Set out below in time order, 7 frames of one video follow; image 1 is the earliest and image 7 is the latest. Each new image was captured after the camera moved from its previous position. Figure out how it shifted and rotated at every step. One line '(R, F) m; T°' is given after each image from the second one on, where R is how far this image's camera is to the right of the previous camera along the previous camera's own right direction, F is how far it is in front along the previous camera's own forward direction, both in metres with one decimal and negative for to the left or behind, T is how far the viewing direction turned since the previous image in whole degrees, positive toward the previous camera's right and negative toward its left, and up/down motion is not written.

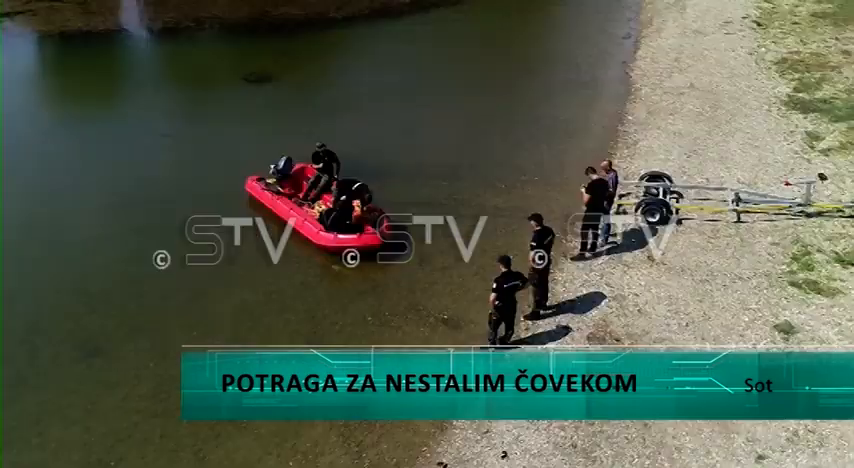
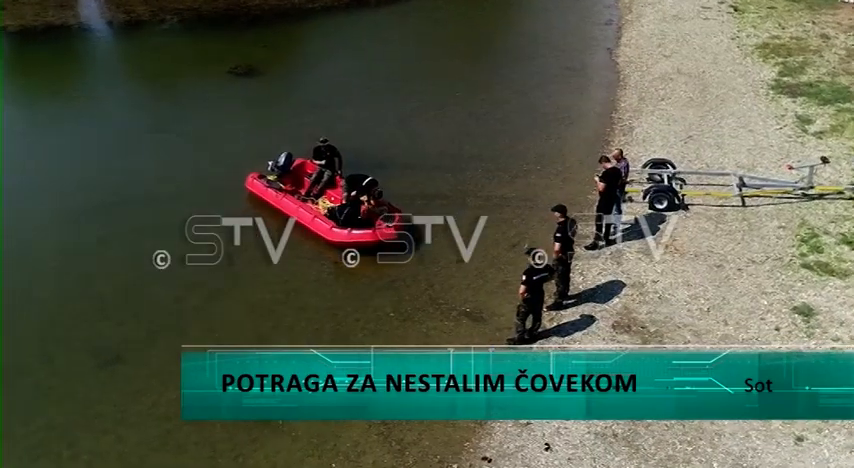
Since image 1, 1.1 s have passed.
(-1.5, +0.1) m; +3°
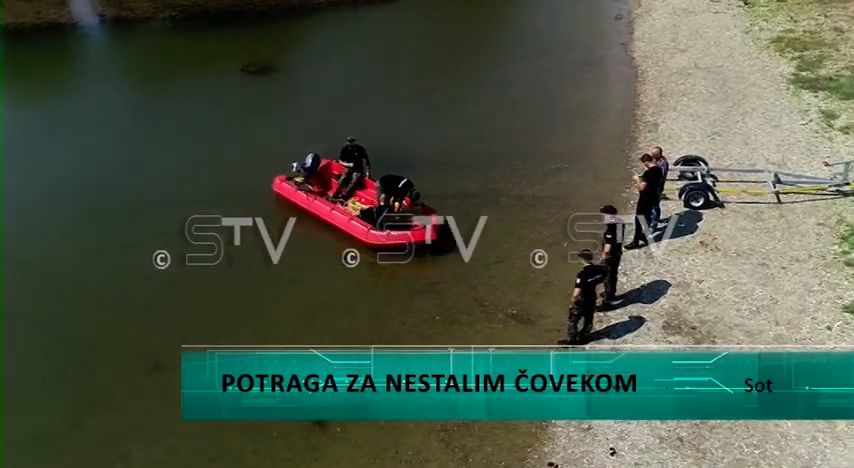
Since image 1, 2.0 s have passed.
(-1.5, +0.3) m; +2°
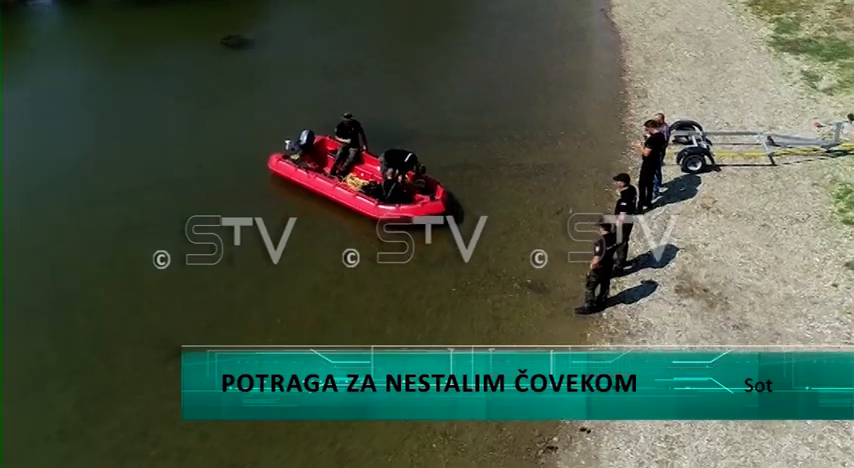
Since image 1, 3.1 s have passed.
(-1.3, 0.0) m; +3°
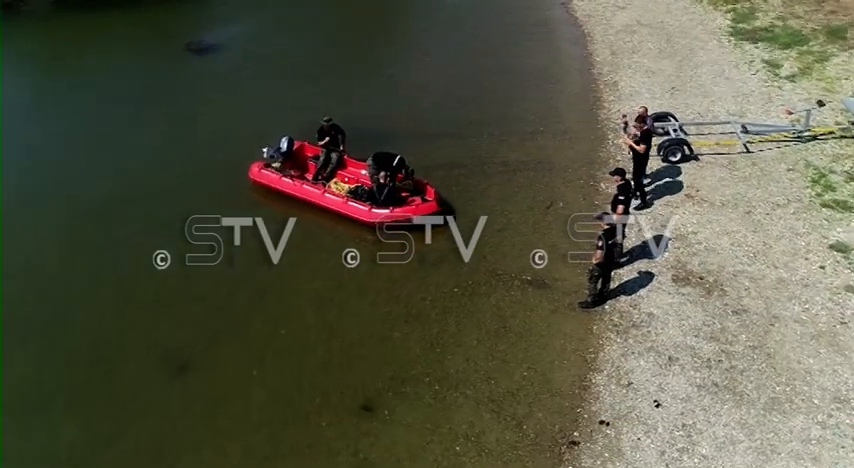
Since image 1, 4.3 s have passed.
(-1.3, +0.1) m; +4°
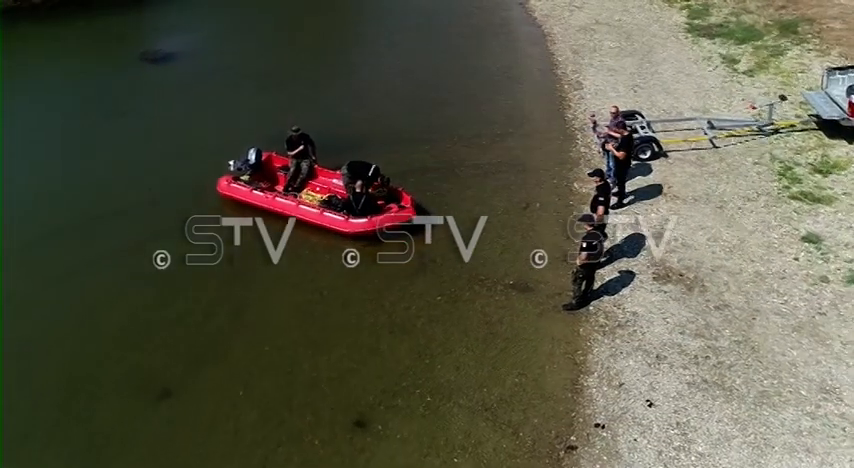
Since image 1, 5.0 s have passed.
(-0.7, +0.2) m; +4°
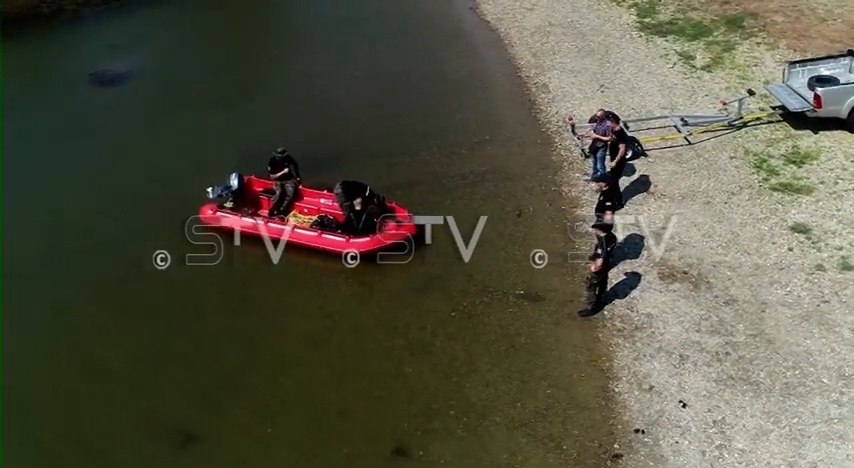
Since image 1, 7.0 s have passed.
(-2.0, +0.4) m; +6°
